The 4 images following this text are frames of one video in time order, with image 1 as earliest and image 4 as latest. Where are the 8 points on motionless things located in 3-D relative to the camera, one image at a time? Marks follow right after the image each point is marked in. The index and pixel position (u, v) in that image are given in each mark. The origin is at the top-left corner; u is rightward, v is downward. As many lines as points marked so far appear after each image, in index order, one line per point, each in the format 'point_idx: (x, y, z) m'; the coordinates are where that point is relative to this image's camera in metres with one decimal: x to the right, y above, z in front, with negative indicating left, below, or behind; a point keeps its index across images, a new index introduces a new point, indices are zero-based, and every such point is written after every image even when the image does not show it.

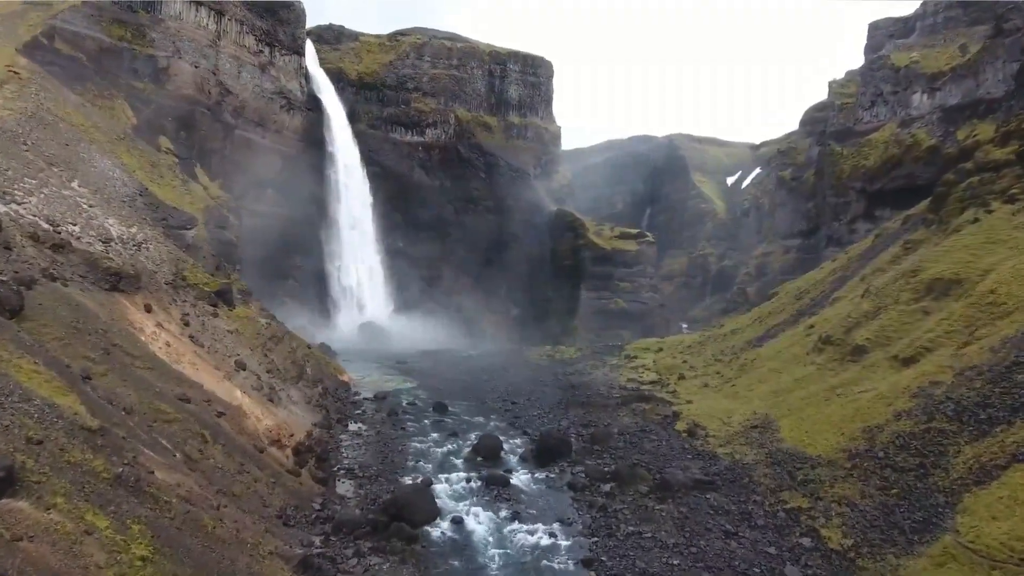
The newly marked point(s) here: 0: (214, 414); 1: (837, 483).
0: (-8.2, -3.5, +17.4) m
1: (+9.1, -5.5, +17.8) m
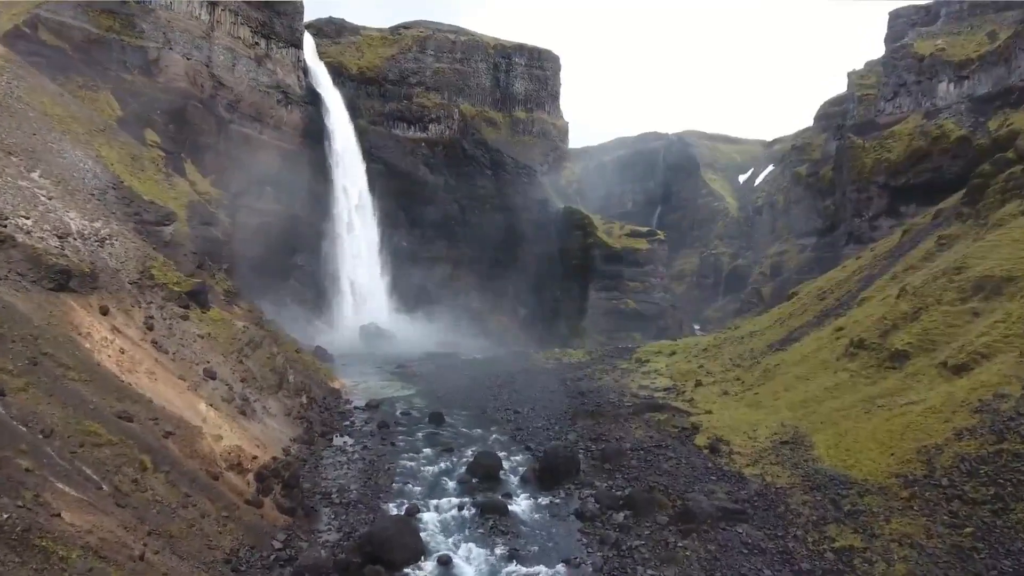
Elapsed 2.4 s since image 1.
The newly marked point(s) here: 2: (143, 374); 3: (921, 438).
0: (-8.3, -3.5, +14.9) m
1: (+9.1, -5.5, +15.1) m
2: (-10.7, -2.5, +18.4) m
3: (+11.4, -4.3, +17.8) m
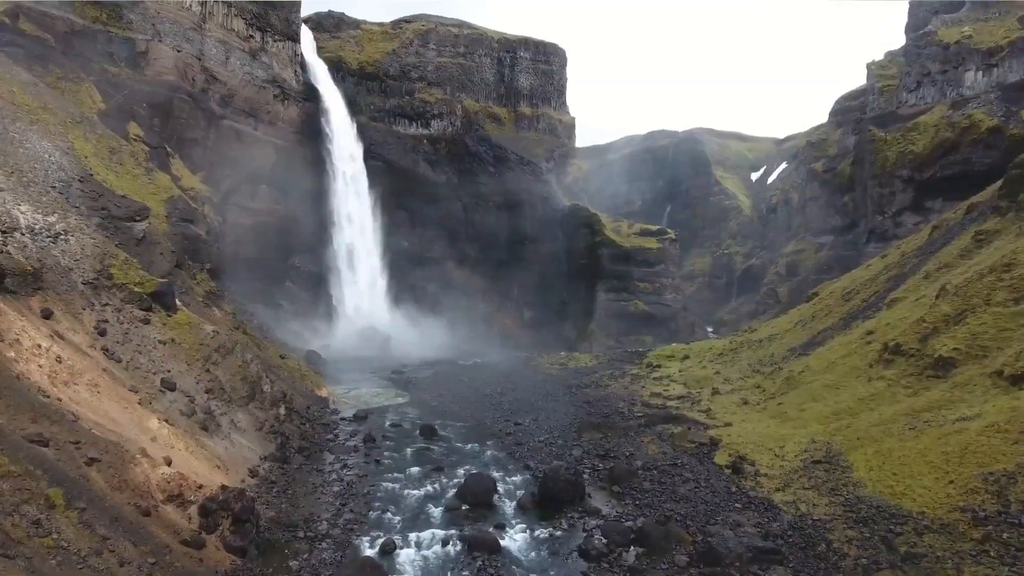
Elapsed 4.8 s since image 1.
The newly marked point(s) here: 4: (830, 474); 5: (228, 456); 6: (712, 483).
0: (-8.5, -3.4, +12.5) m
1: (+8.9, -5.4, +12.4) m
2: (-10.9, -2.5, +16.0) m
3: (+11.3, -4.2, +15.1) m
4: (+9.3, -5.4, +18.6) m
5: (-8.4, -4.9, +18.7) m
6: (+6.2, -6.0, +19.5) m
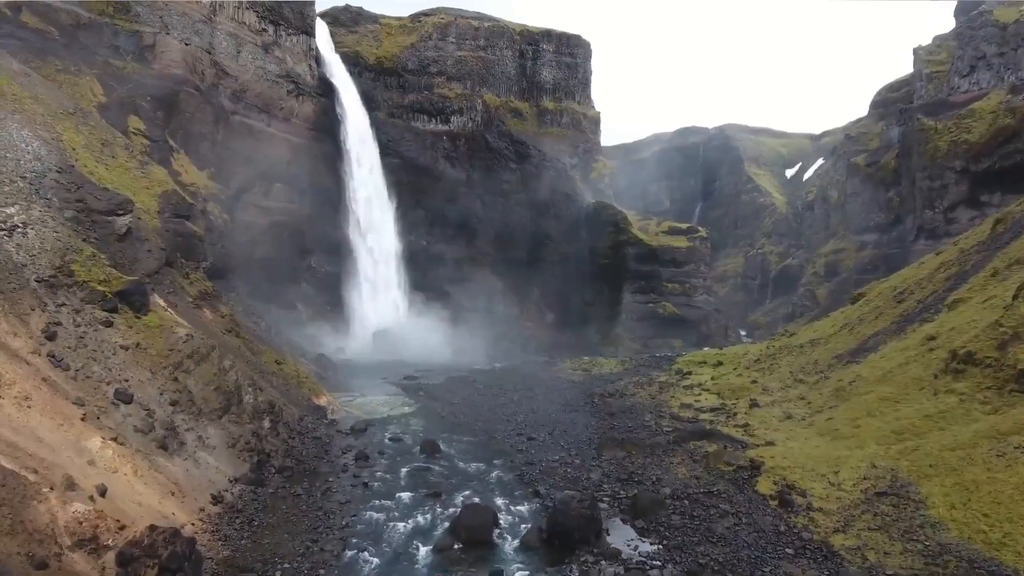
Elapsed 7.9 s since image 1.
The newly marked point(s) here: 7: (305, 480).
0: (-8.7, -3.4, +10.0) m
1: (+8.7, -5.3, +9.2) m
2: (-10.9, -2.4, +13.6) m
3: (+11.2, -4.1, +11.8) m
4: (+9.4, -5.4, +15.3) m
5: (-8.3, -4.9, +16.3) m
6: (+6.3, -5.9, +16.4) m
7: (-6.3, -5.9, +19.6) m
